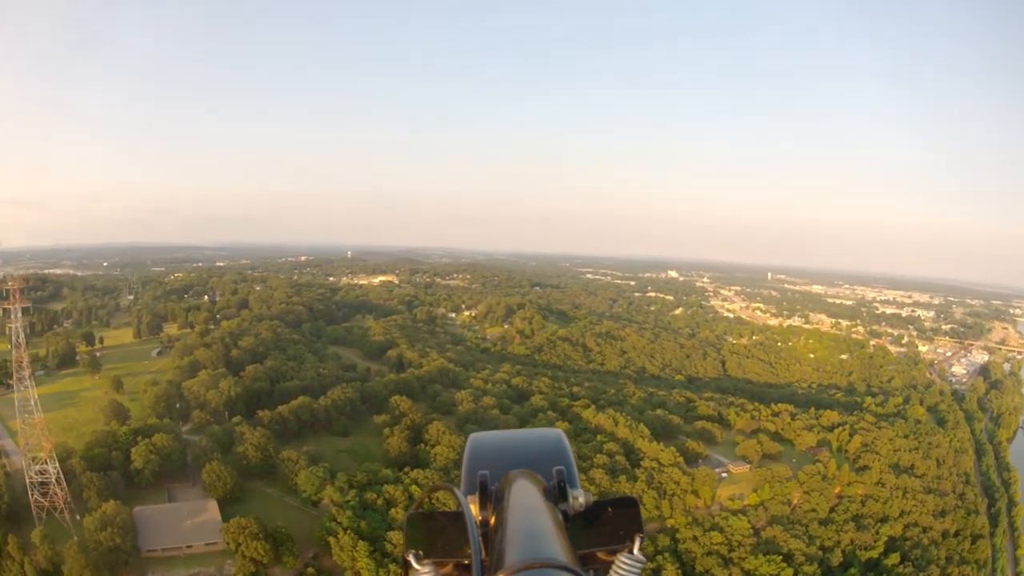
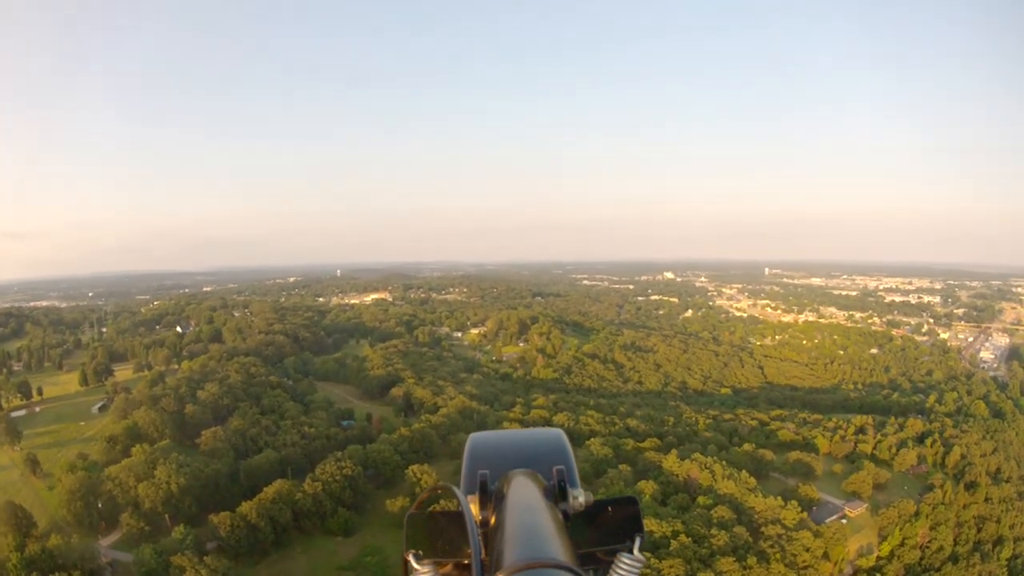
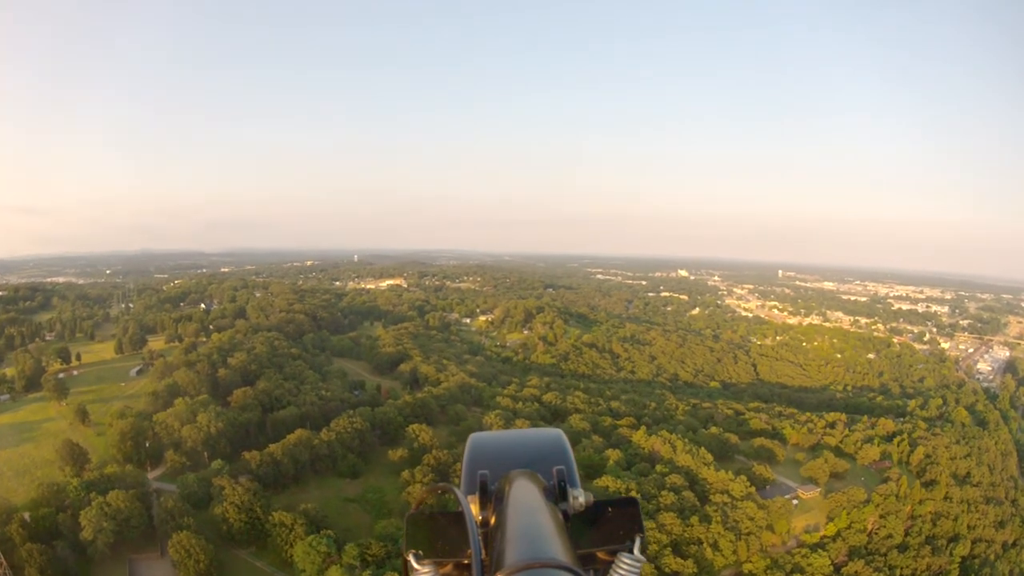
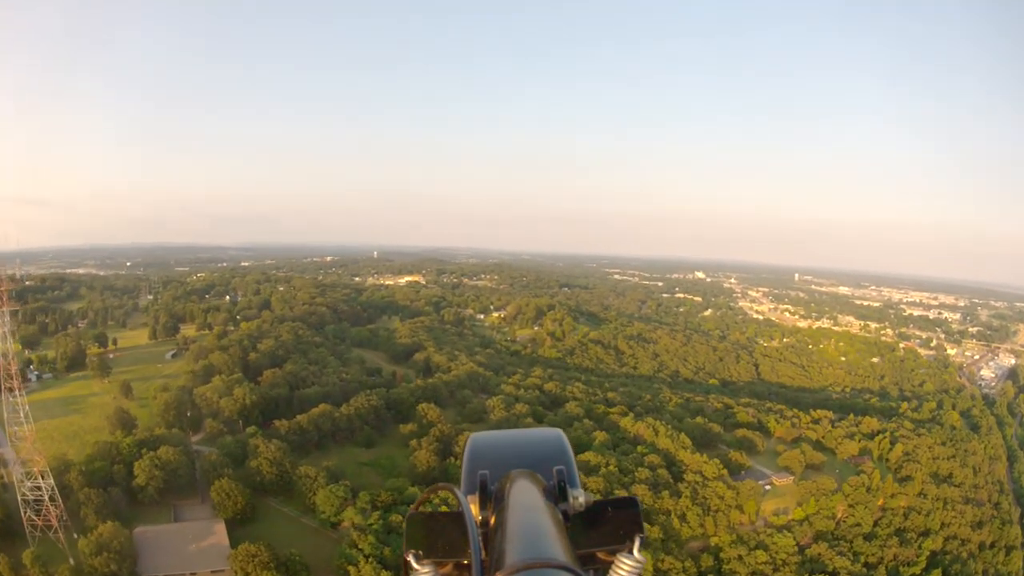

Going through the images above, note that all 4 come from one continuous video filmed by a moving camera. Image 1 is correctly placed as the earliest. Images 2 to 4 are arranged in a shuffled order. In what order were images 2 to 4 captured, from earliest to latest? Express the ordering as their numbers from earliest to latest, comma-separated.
4, 3, 2
